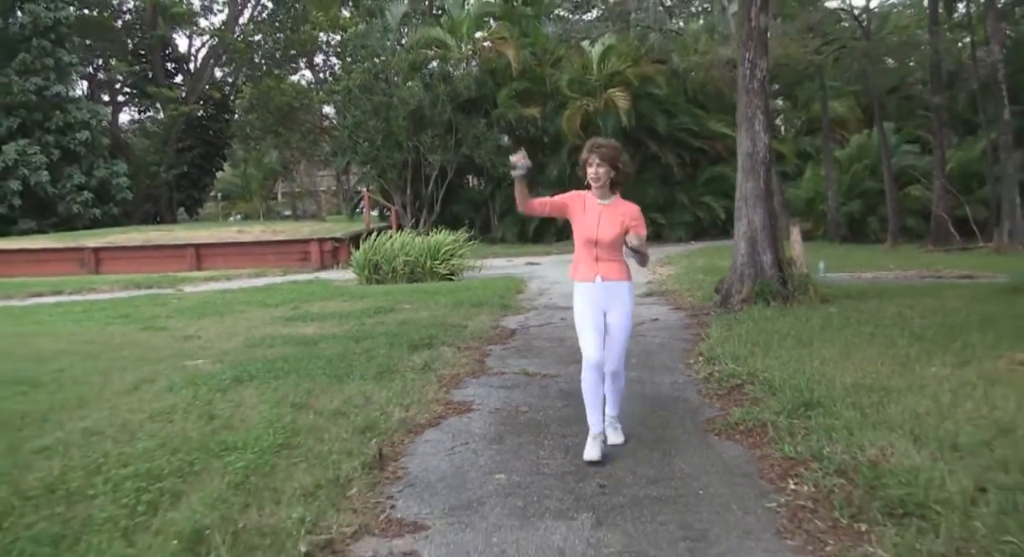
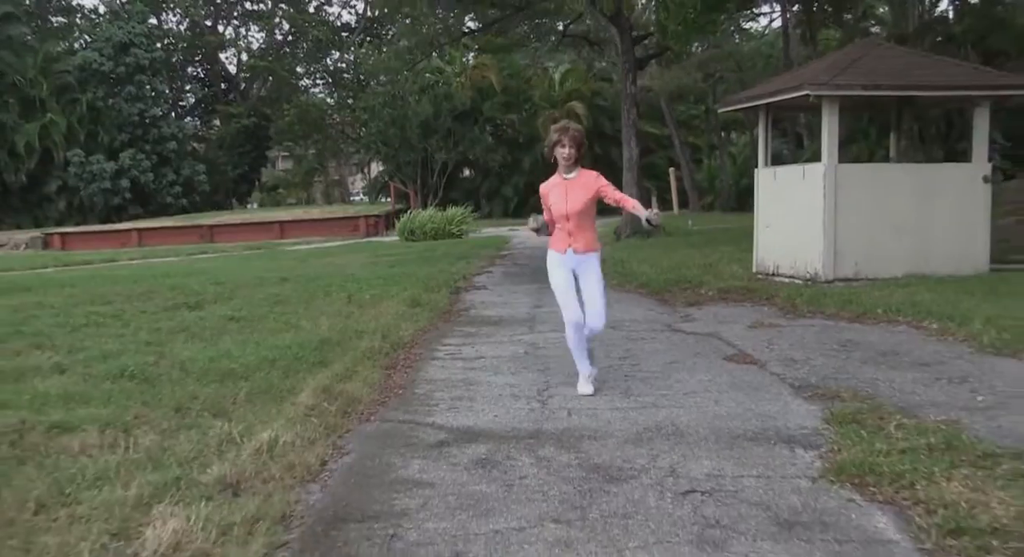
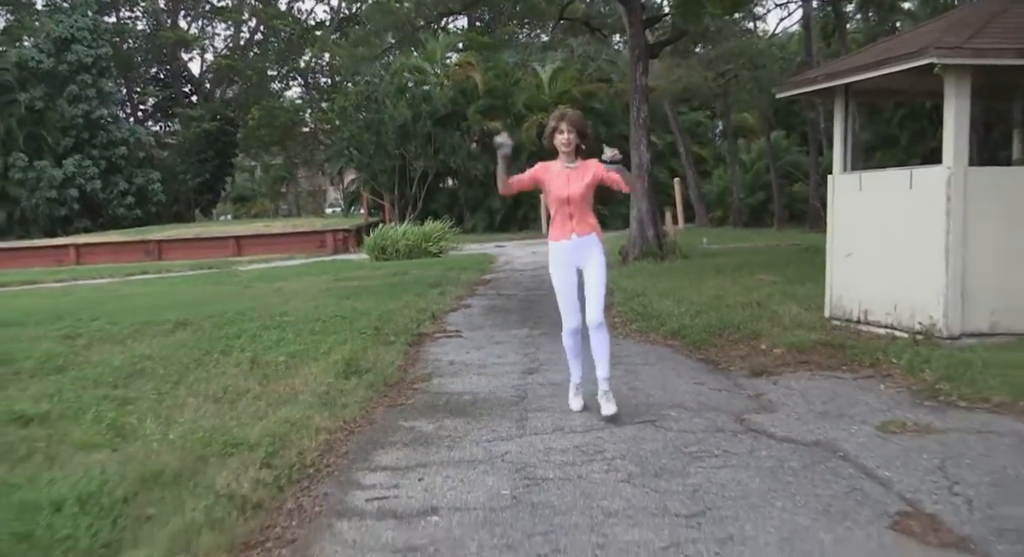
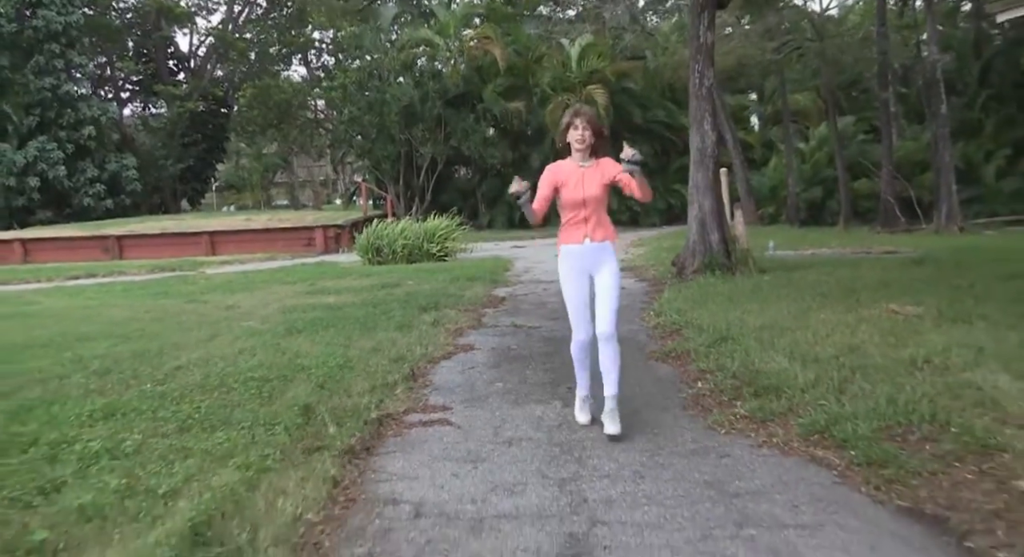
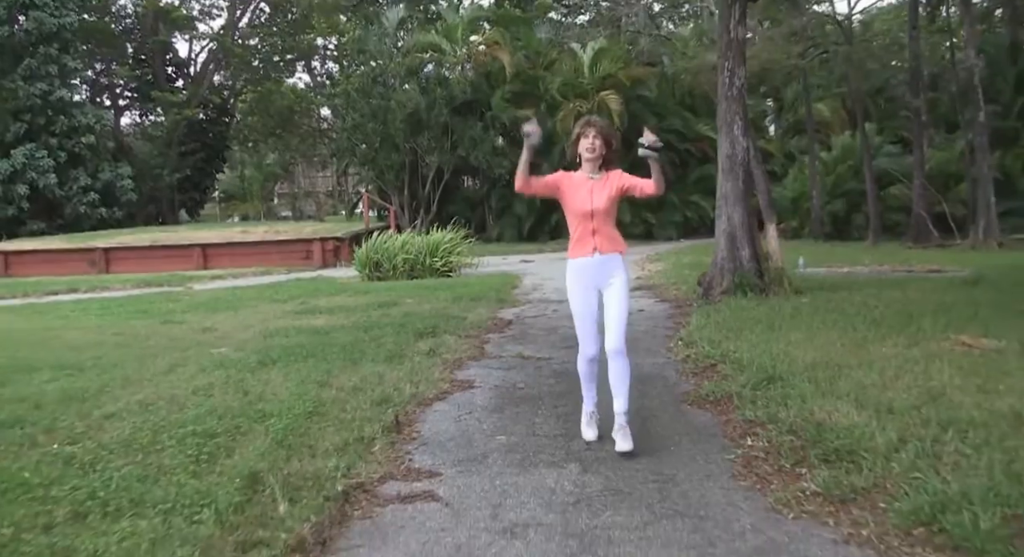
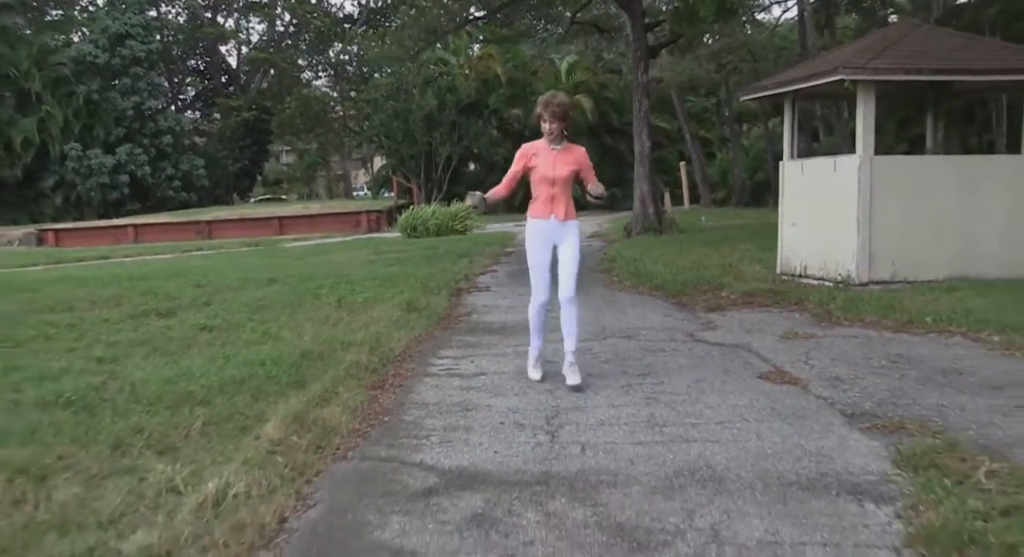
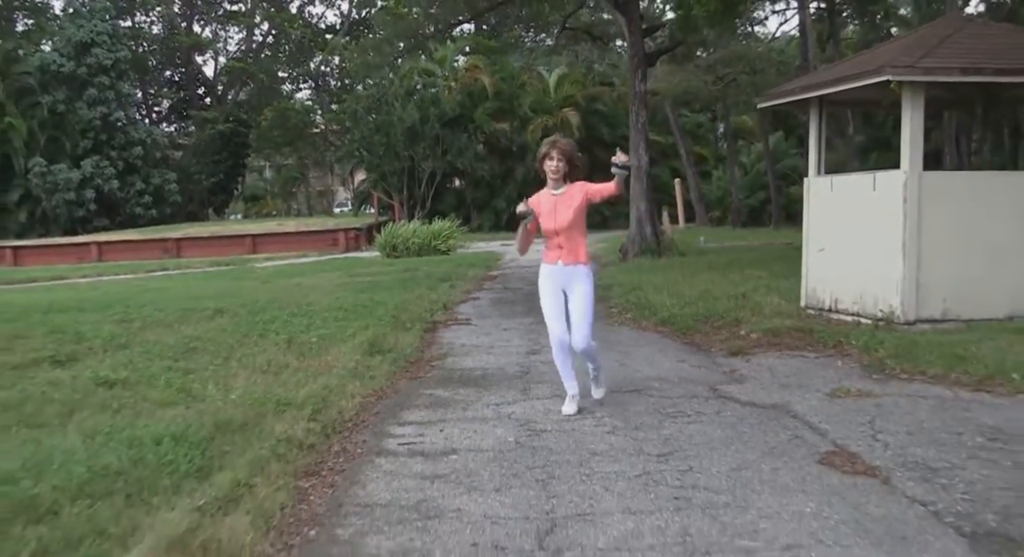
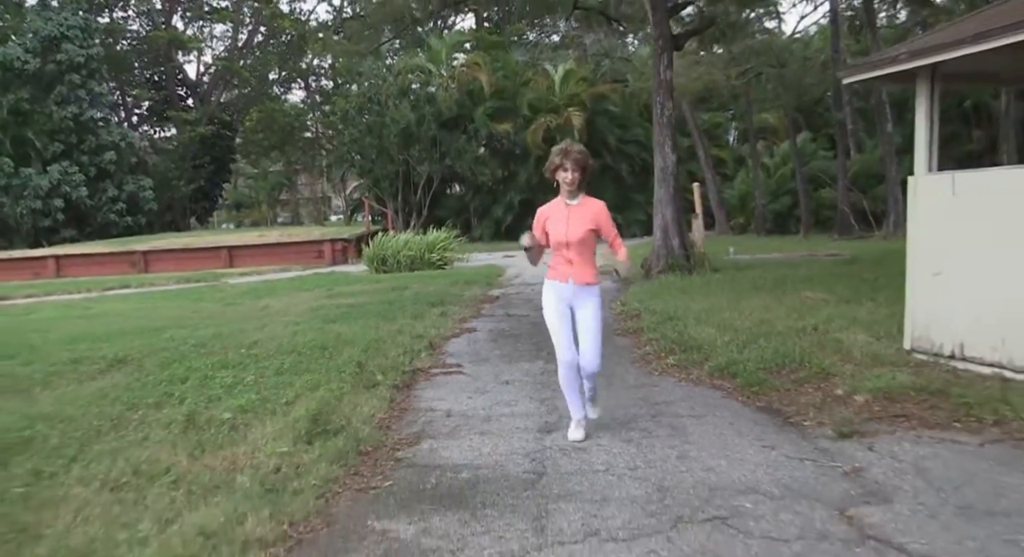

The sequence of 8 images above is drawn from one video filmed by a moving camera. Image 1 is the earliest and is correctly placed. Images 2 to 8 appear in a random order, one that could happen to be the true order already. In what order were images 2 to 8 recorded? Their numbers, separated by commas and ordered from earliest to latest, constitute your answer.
5, 4, 8, 3, 7, 6, 2
